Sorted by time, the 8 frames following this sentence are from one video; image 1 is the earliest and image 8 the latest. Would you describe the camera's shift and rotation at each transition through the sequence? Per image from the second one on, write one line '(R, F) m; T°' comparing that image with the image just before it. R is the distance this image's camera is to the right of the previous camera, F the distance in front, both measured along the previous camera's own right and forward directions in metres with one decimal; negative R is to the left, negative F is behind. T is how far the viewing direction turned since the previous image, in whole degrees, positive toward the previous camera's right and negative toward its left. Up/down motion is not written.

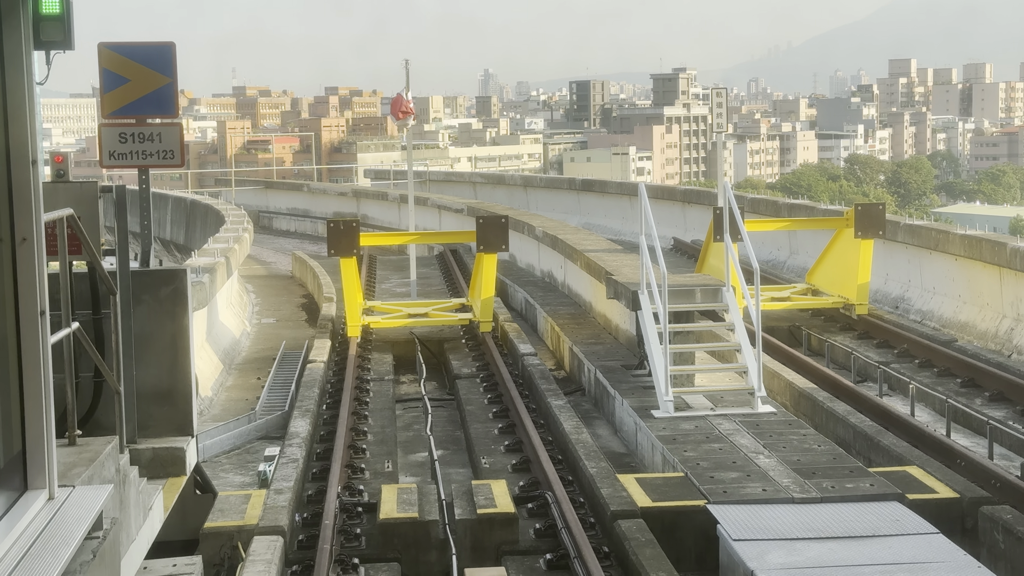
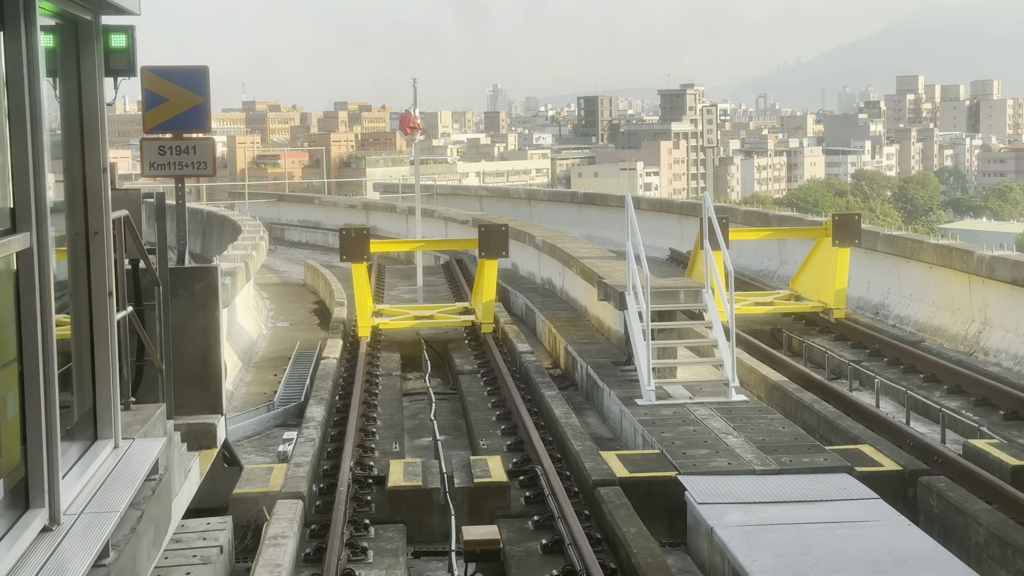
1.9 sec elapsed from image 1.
(+0.1, -0.8) m; 0°
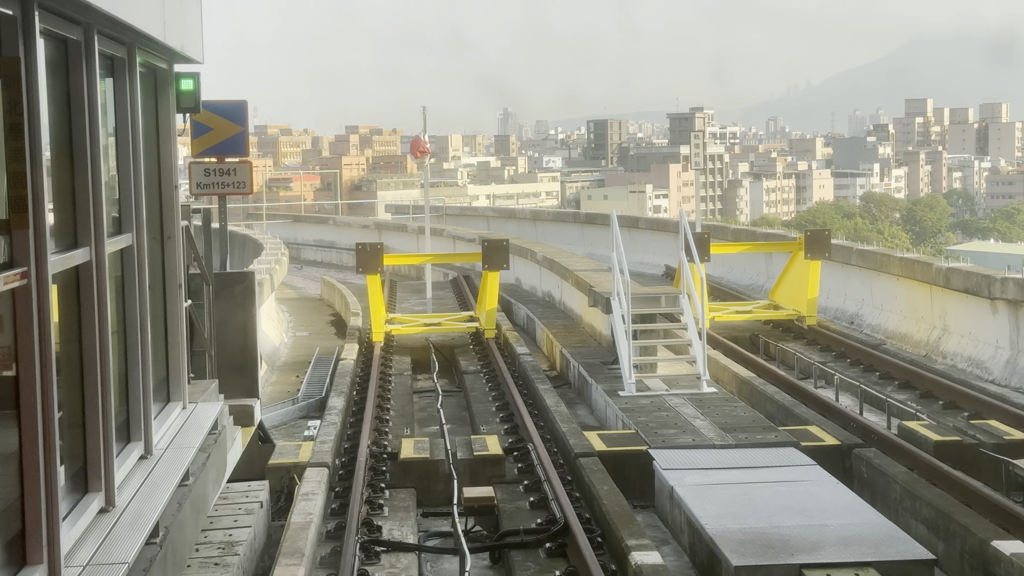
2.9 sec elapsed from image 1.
(+0.1, -1.2) m; 0°
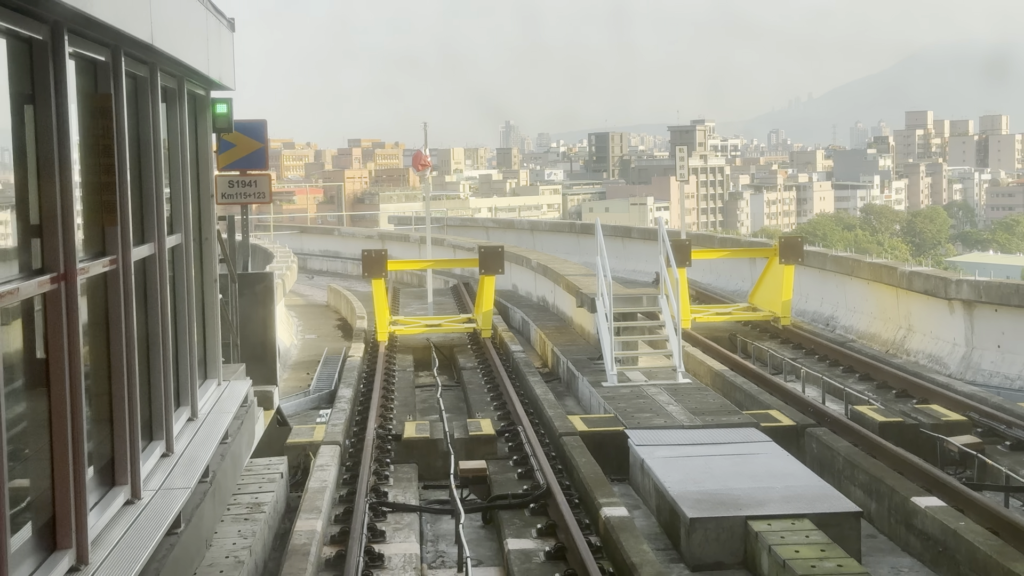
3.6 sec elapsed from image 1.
(+0.1, -1.0) m; 0°
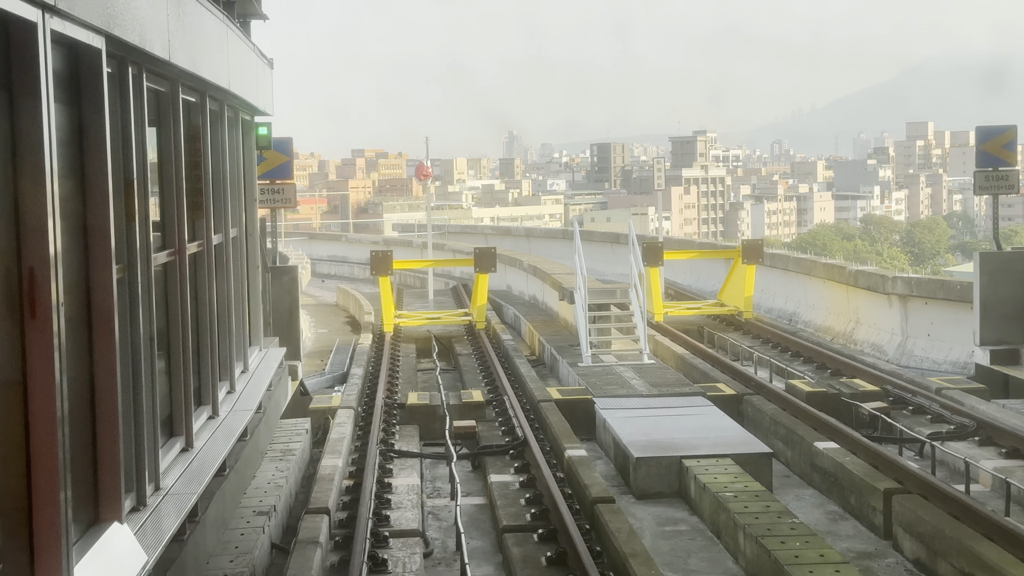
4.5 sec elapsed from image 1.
(+0.1, -1.7) m; 0°
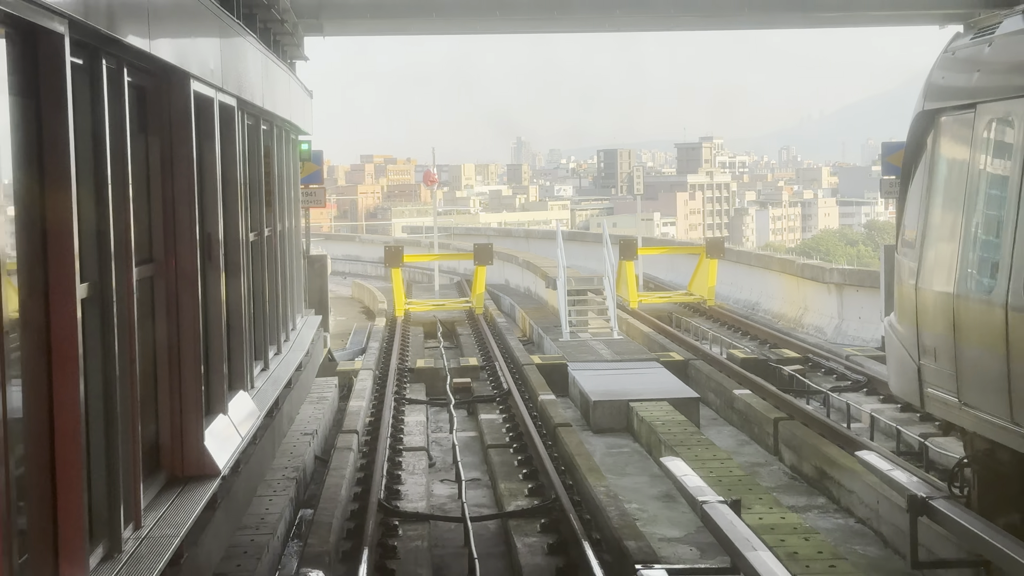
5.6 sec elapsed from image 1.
(+0.2, -2.5) m; 0°
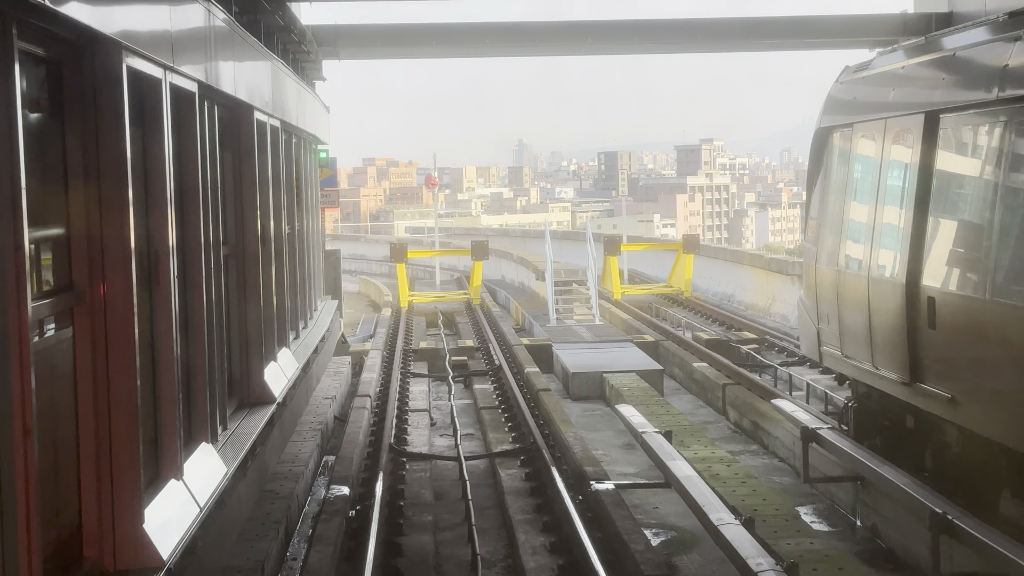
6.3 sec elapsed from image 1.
(+0.1, -1.8) m; 0°
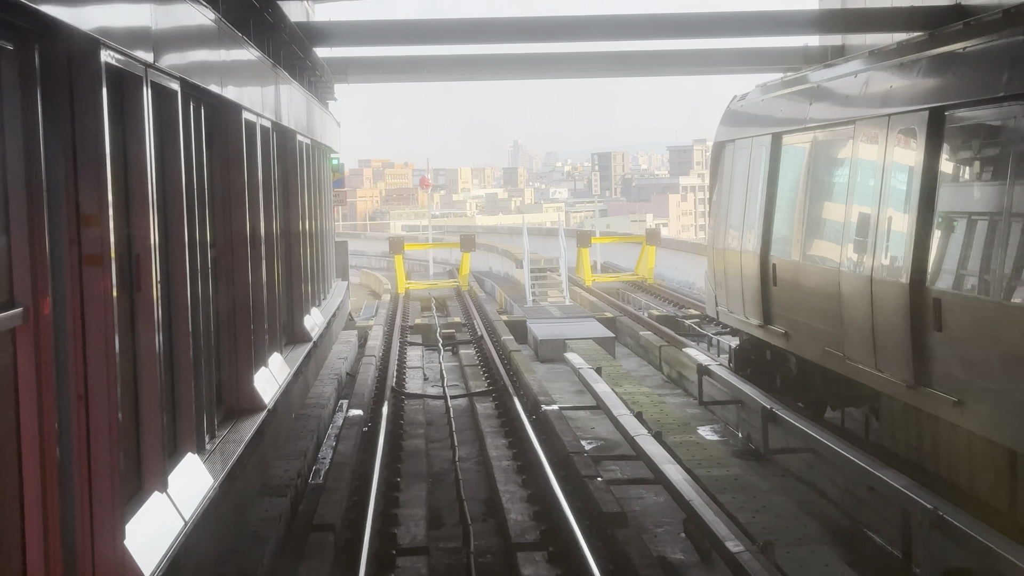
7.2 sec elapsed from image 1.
(+0.2, -2.8) m; 0°
